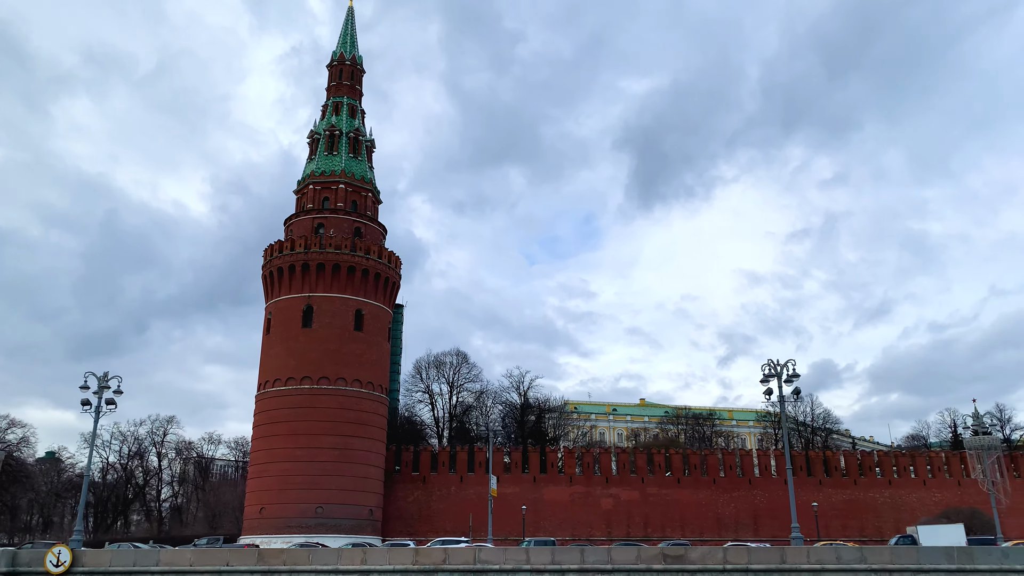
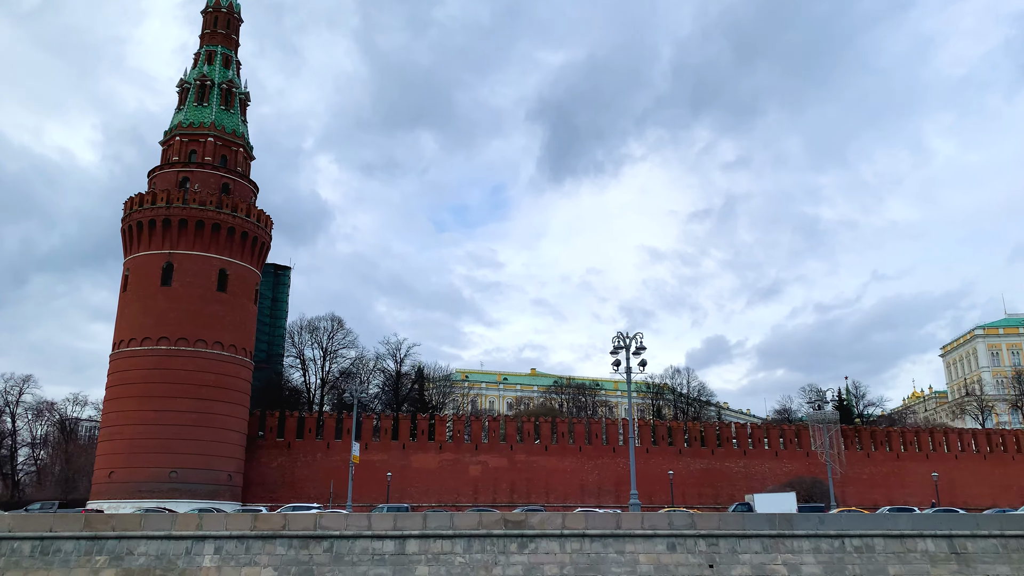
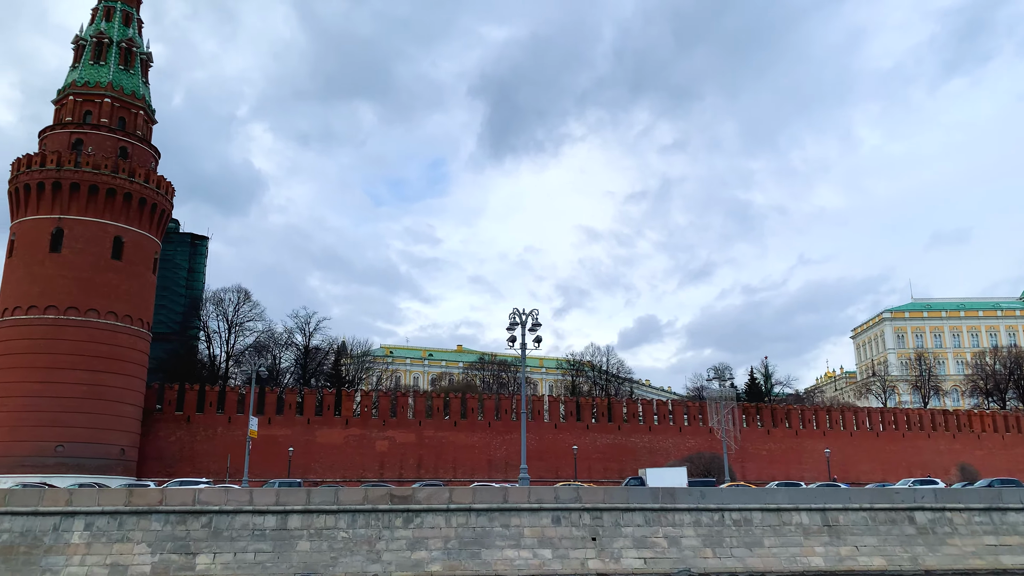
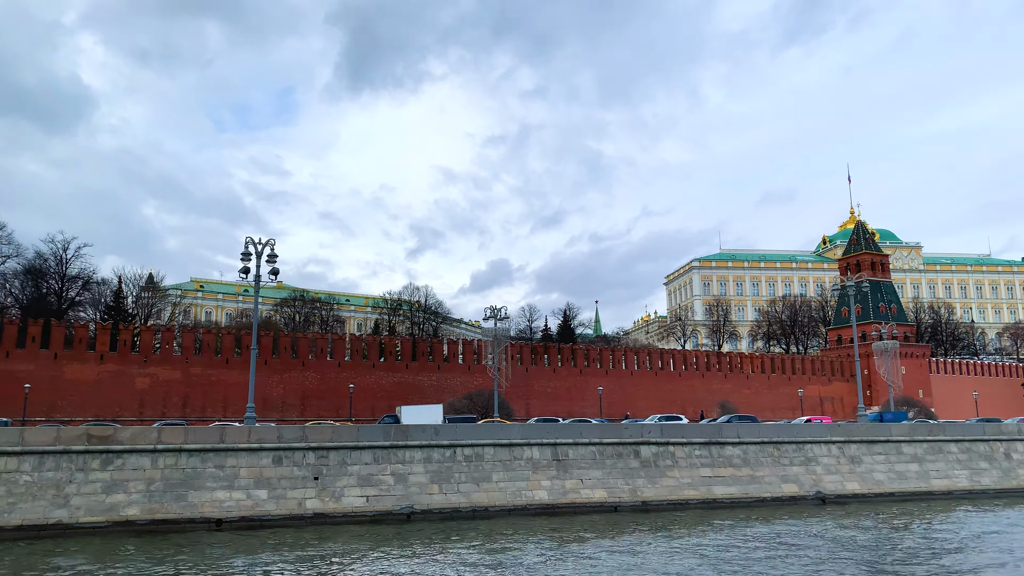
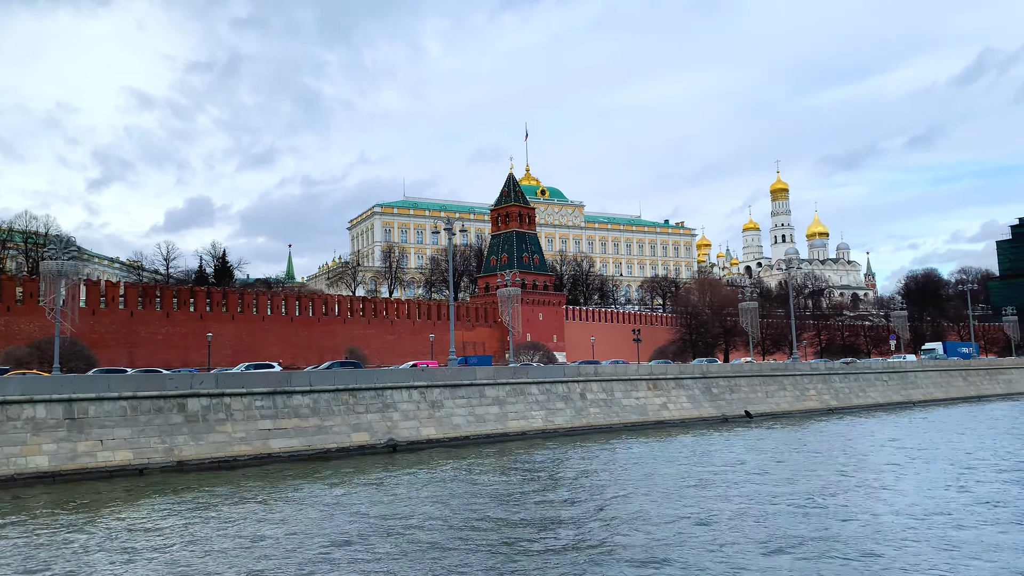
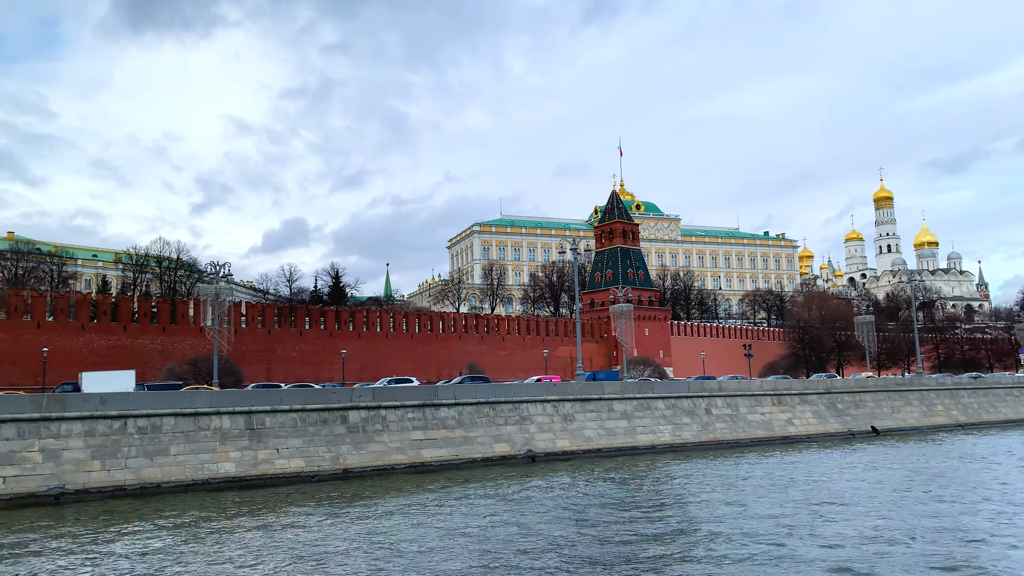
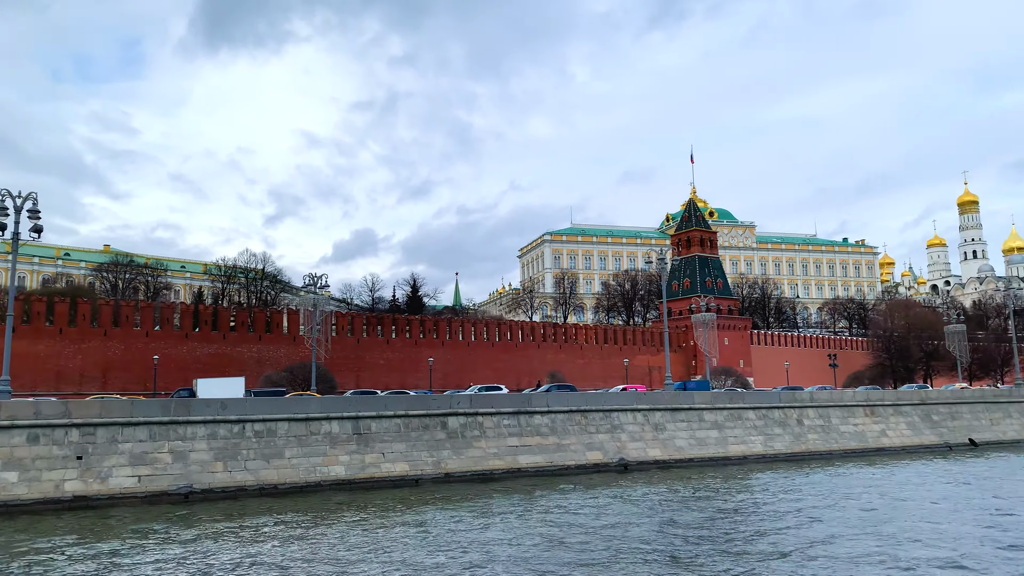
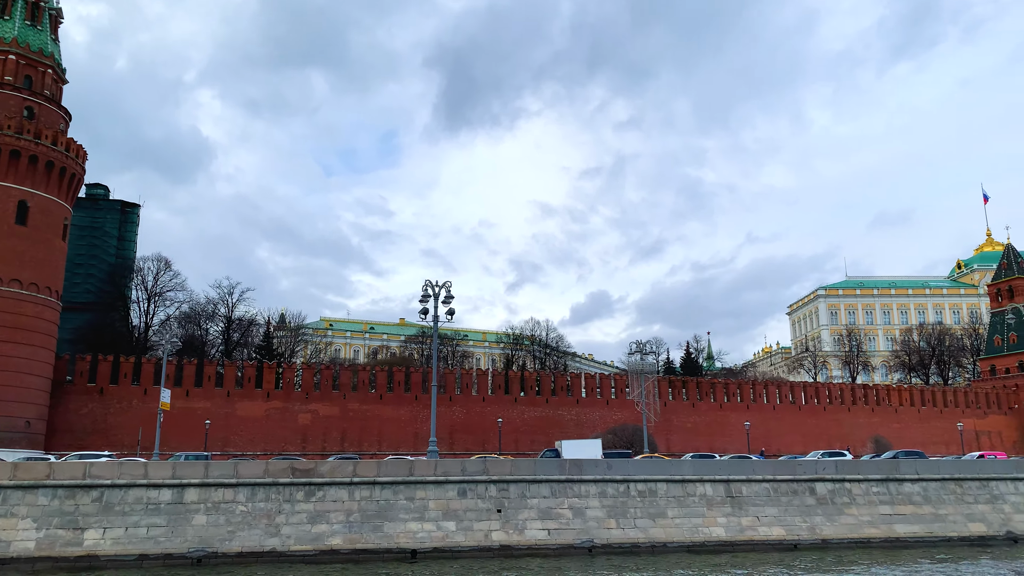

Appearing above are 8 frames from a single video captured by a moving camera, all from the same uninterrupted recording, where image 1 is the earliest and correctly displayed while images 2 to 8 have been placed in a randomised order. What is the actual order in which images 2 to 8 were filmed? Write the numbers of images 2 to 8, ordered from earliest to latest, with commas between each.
2, 3, 8, 4, 7, 6, 5
